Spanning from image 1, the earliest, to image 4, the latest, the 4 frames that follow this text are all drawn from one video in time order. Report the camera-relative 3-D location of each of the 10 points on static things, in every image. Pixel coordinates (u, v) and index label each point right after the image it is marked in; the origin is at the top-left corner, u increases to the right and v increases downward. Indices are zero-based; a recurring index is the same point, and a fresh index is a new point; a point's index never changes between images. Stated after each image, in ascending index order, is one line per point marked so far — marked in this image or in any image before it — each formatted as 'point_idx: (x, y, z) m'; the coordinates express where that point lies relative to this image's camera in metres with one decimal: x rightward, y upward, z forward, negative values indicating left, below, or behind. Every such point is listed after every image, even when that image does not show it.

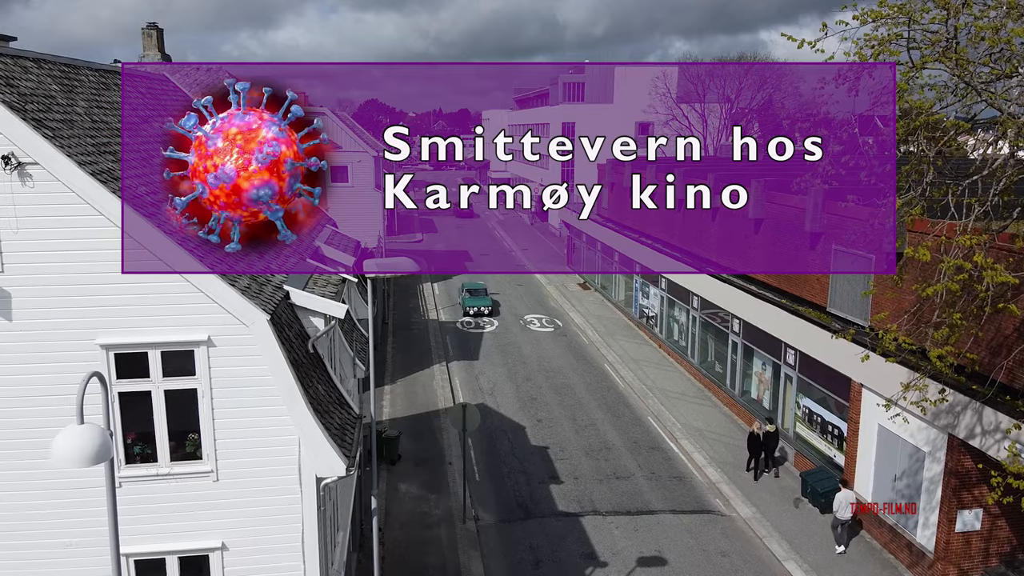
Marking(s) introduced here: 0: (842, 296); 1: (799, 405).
0: (+7.8, -0.2, +17.9) m
1: (+7.2, -2.9, +19.1) m
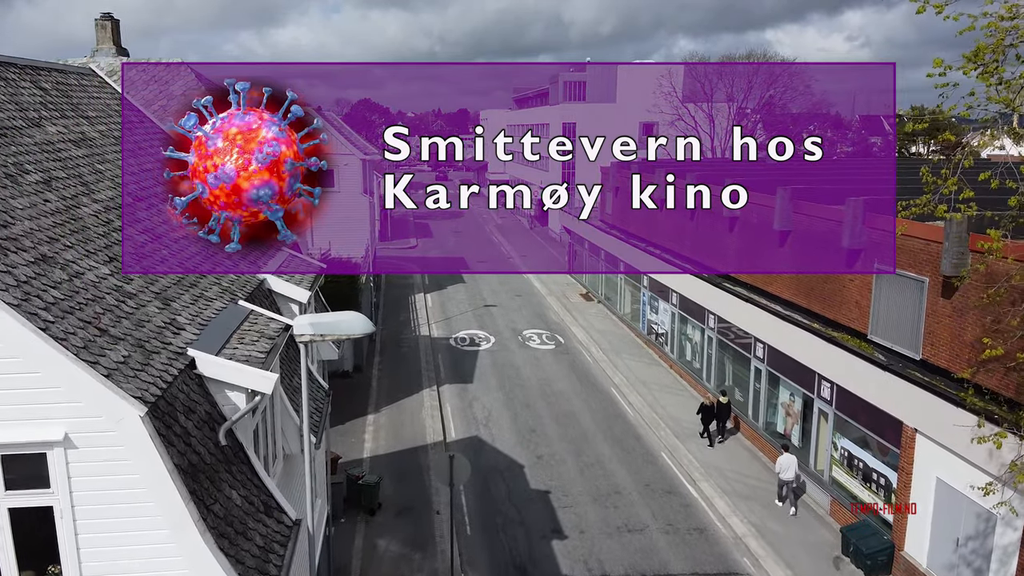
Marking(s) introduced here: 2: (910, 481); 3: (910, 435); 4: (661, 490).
0: (+7.7, -0.7, +15.6) m
1: (+7.1, -3.5, +16.7) m
2: (+7.5, -3.6, +14.3) m
3: (+7.4, -2.7, +14.2) m
4: (+3.5, -4.7, +17.7) m
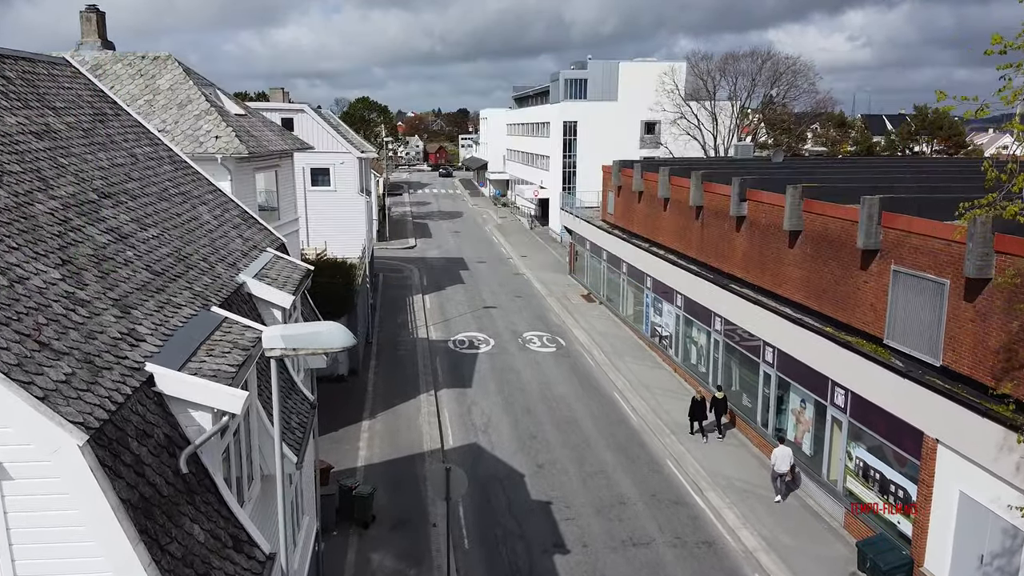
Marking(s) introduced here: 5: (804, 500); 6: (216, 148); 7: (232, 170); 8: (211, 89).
0: (+7.7, -0.8, +14.9) m
1: (+7.1, -3.5, +16.0) m
2: (+7.5, -3.7, +13.6) m
3: (+7.4, -2.8, +13.5) m
4: (+3.5, -4.7, +17.0) m
5: (+6.6, -4.8, +17.3) m
6: (-6.4, +3.0, +16.4) m
7: (-6.1, +2.6, +16.7) m
8: (-7.4, +4.9, +18.8) m
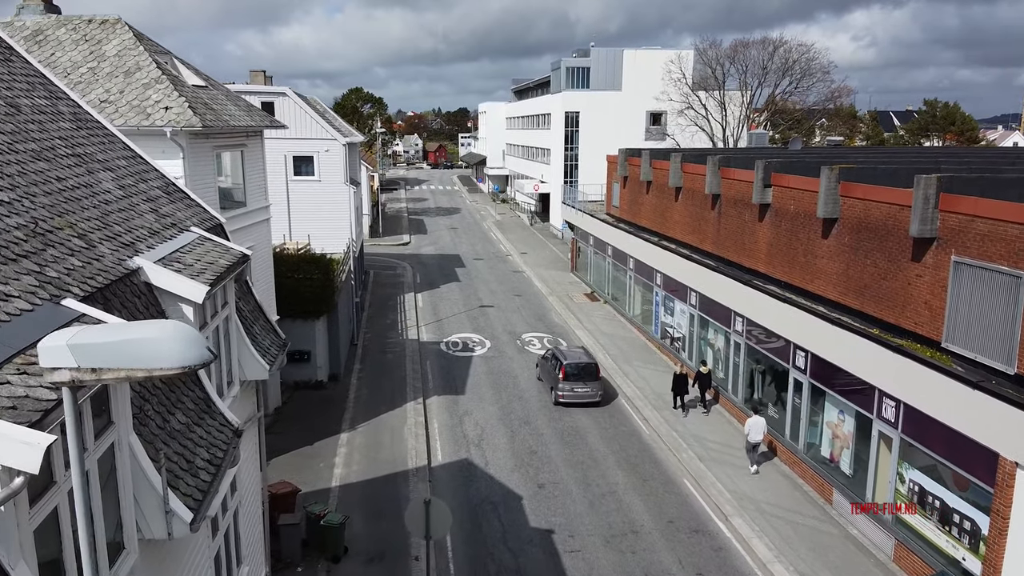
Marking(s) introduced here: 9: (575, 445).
0: (+7.6, -0.7, +12.6) m
1: (+7.0, -3.4, +13.8) m
2: (+7.4, -3.6, +11.3) m
3: (+7.3, -2.7, +11.3) m
4: (+3.4, -4.7, +14.8) m
5: (+6.5, -4.7, +15.0) m
6: (-6.5, +3.1, +14.2) m
7: (-6.2, +2.7, +14.4) m
8: (-7.5, +5.0, +16.5) m
9: (+1.5, -3.8, +18.3) m
